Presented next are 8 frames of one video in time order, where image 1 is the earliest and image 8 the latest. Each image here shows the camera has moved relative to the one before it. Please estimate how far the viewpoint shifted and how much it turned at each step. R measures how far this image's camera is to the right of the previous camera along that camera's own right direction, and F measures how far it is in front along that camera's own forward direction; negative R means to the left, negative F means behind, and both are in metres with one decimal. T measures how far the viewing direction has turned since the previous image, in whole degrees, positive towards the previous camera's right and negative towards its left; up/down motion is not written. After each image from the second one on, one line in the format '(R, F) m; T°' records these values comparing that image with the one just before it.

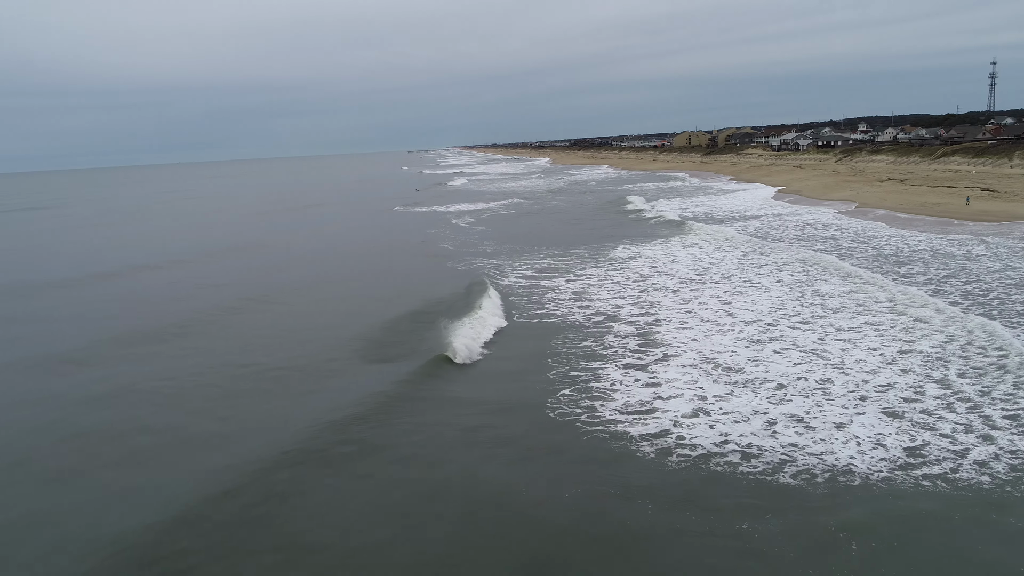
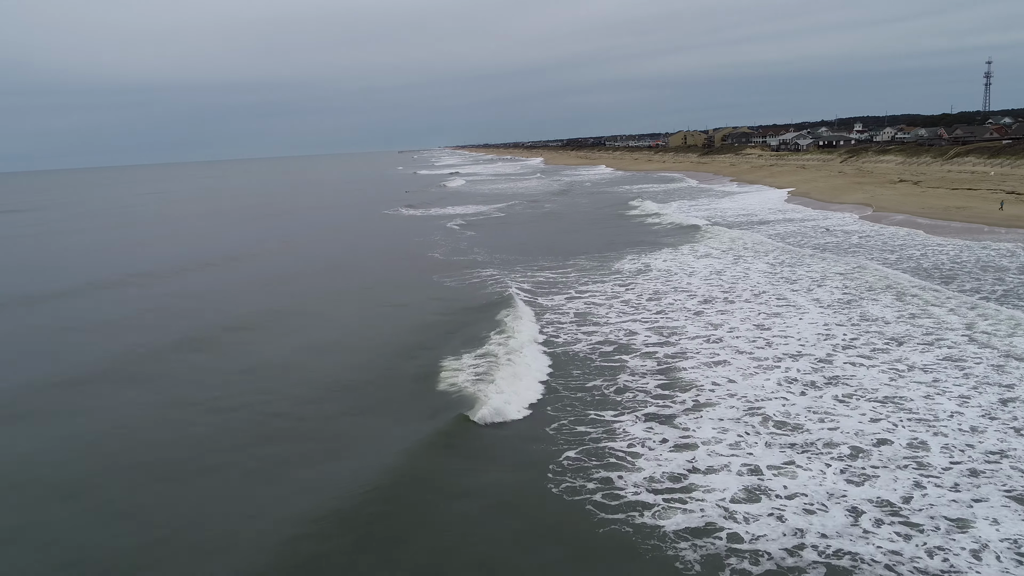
(0.0, +2.1) m; +1°
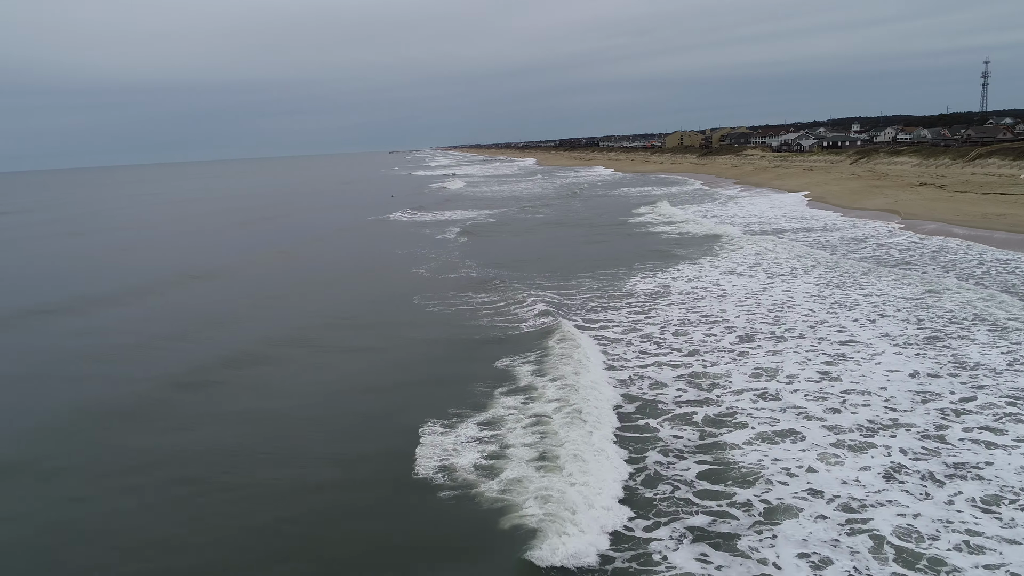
(0.0, +2.4) m; +1°
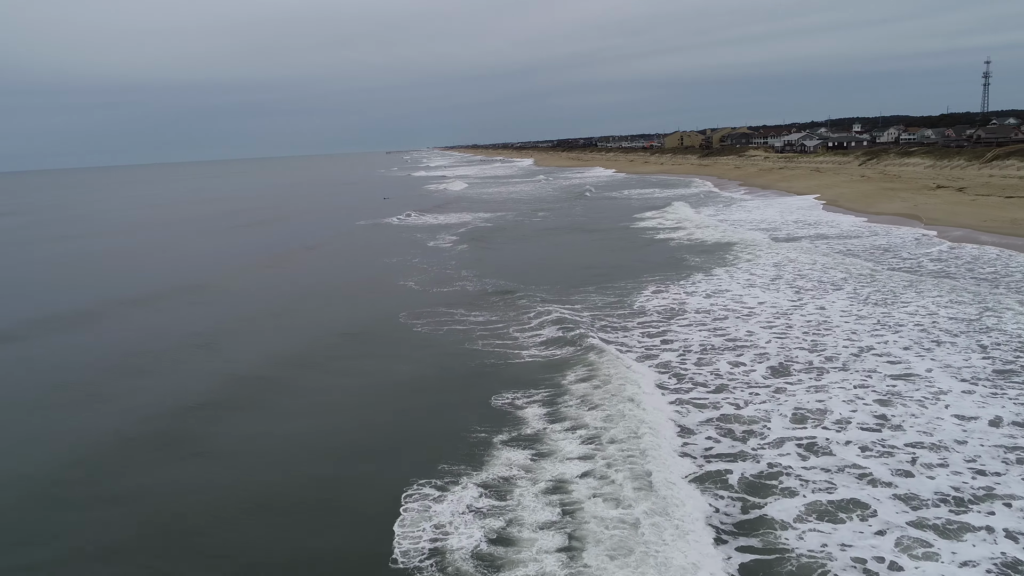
(0.0, +1.4) m; 0°
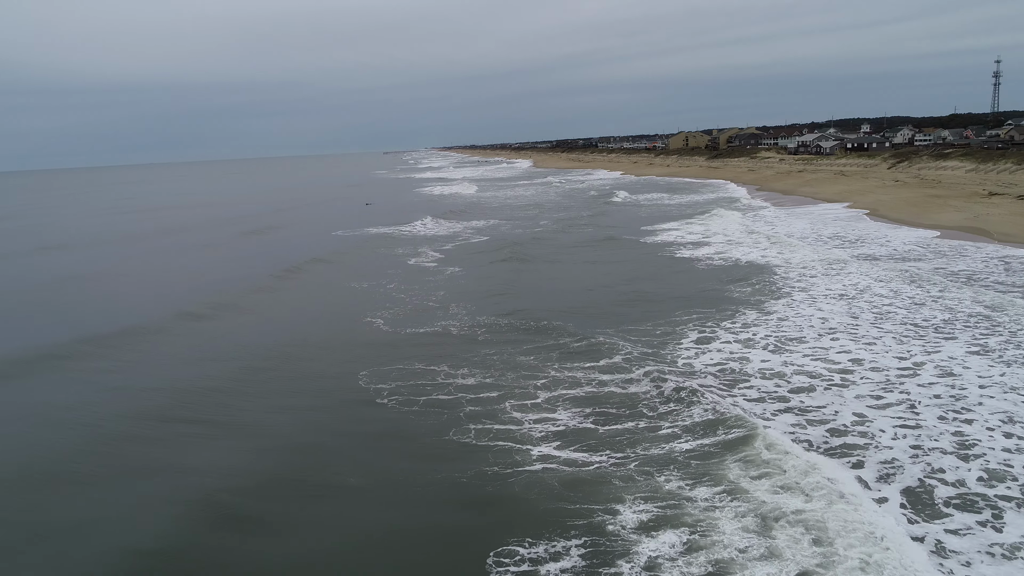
(0.0, +3.1) m; 0°
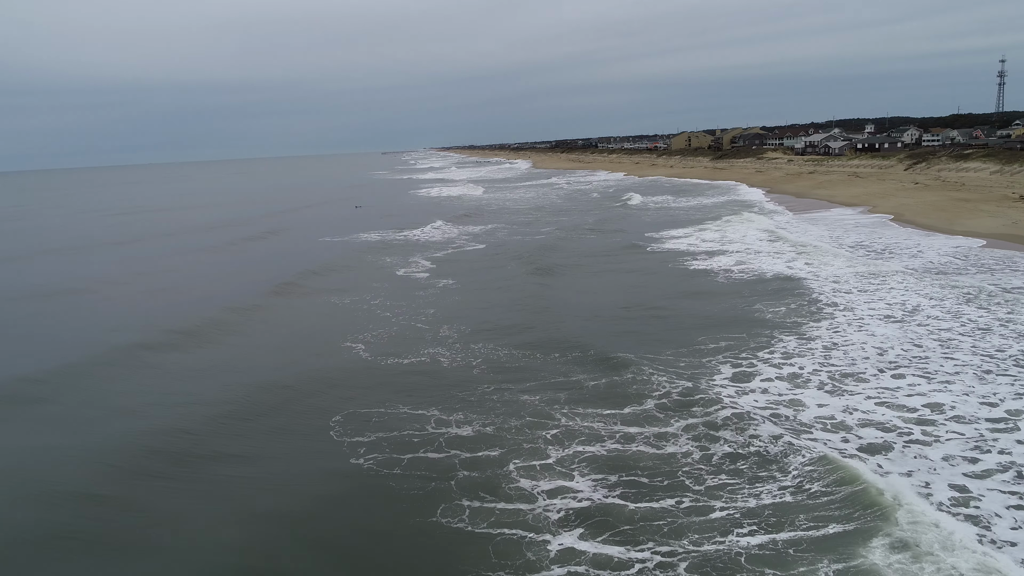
(-0.1, +1.5) m; 0°
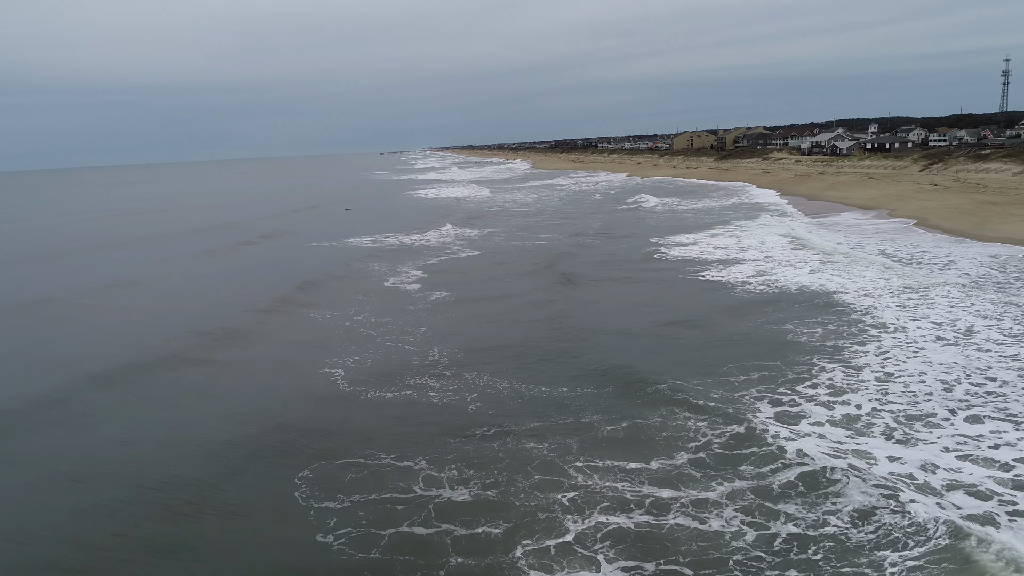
(-0.1, +1.3) m; 0°
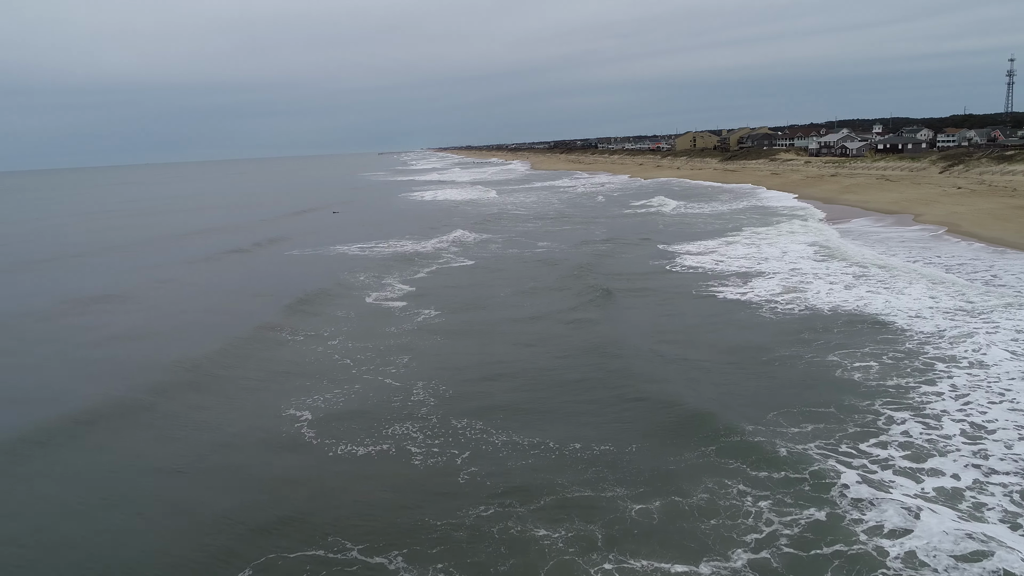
(-0.1, +1.5) m; 0°
